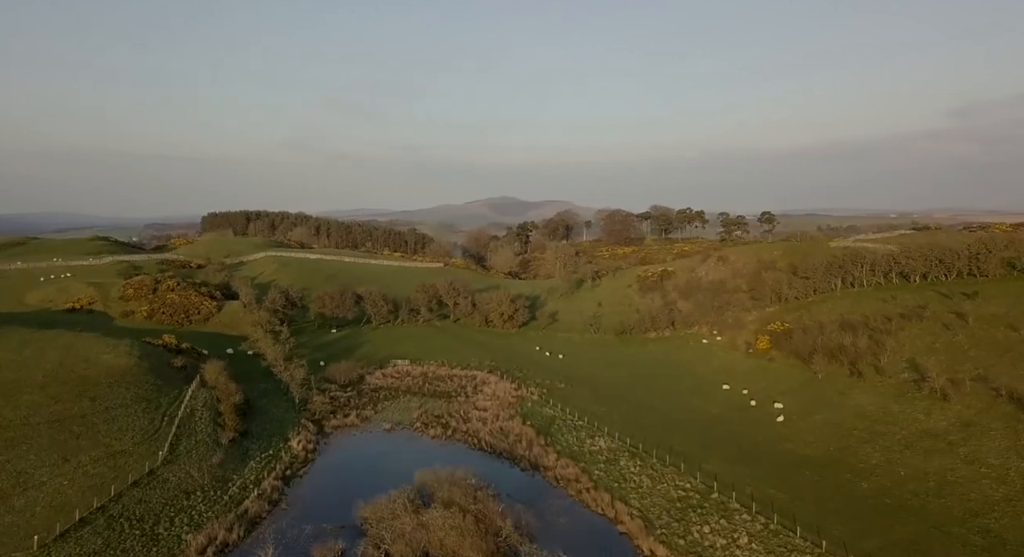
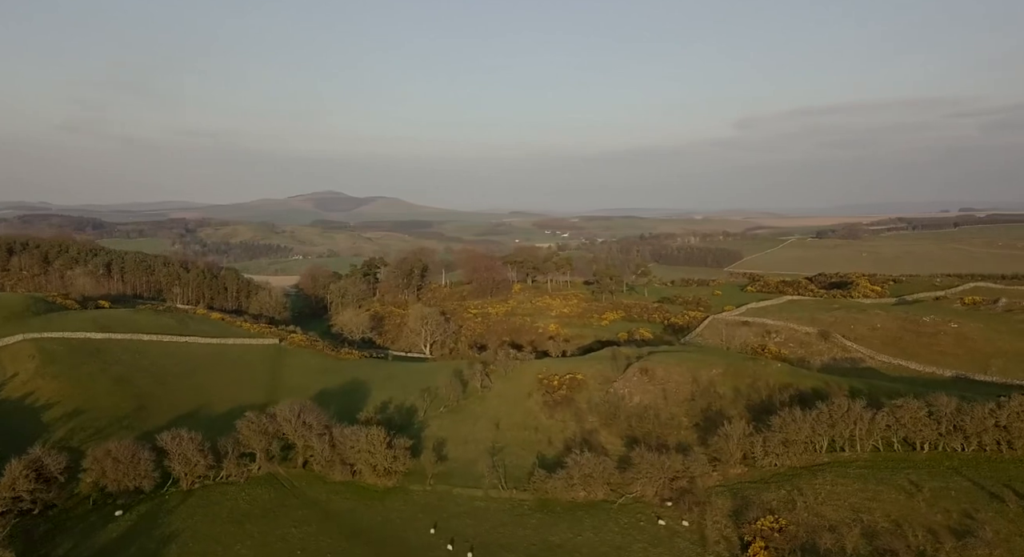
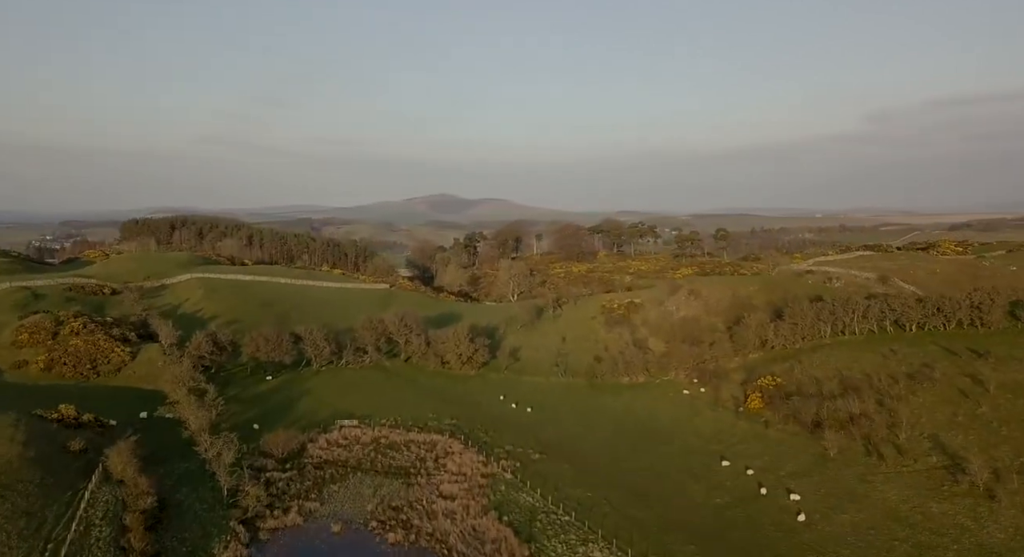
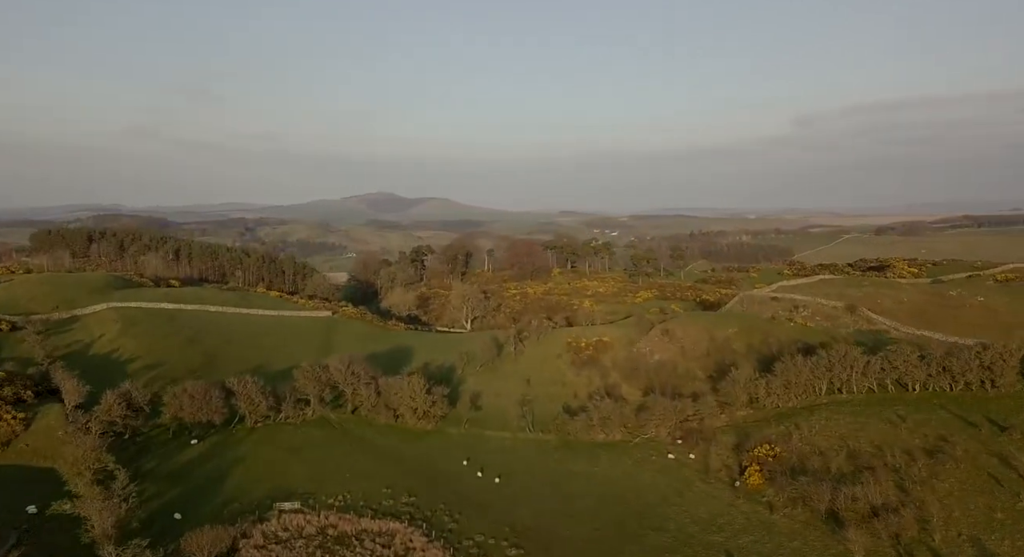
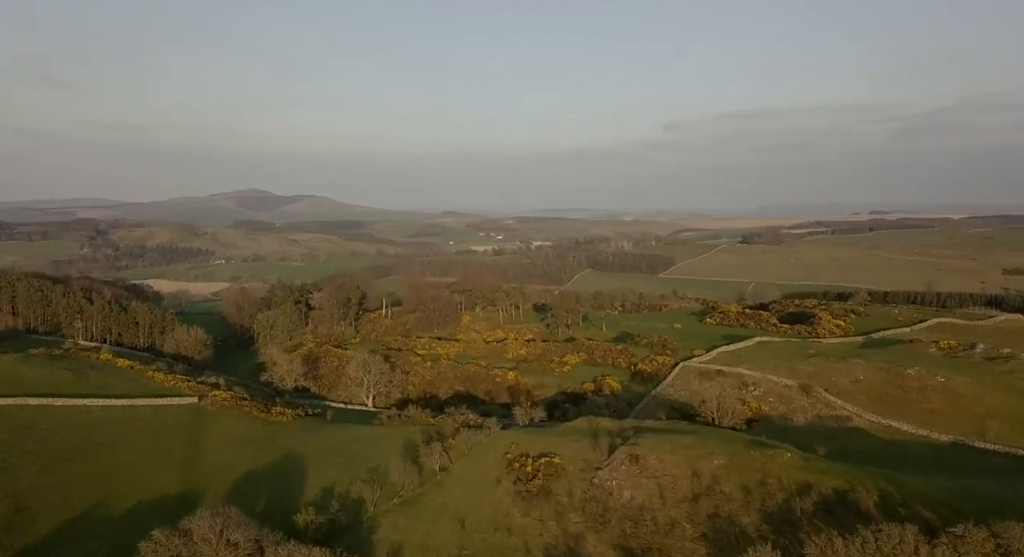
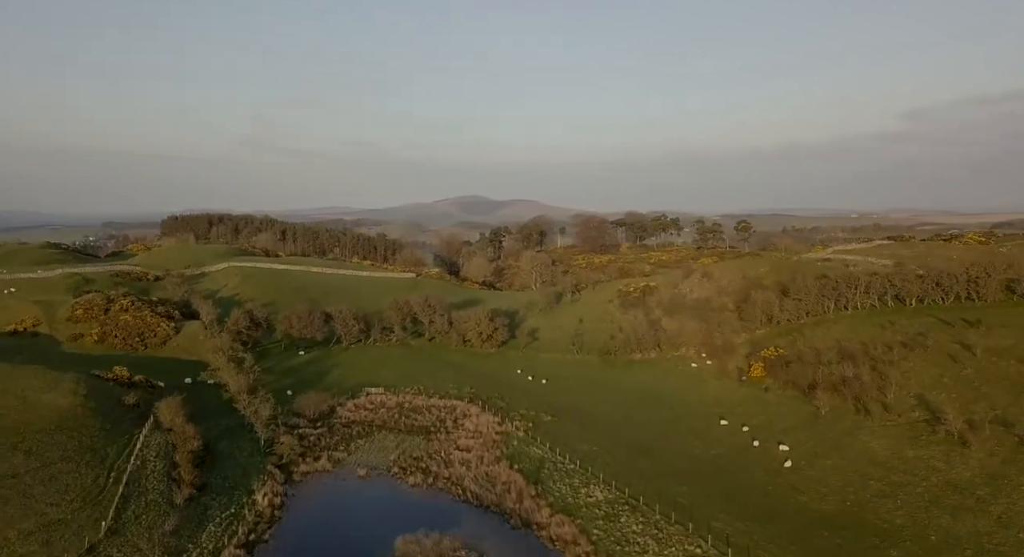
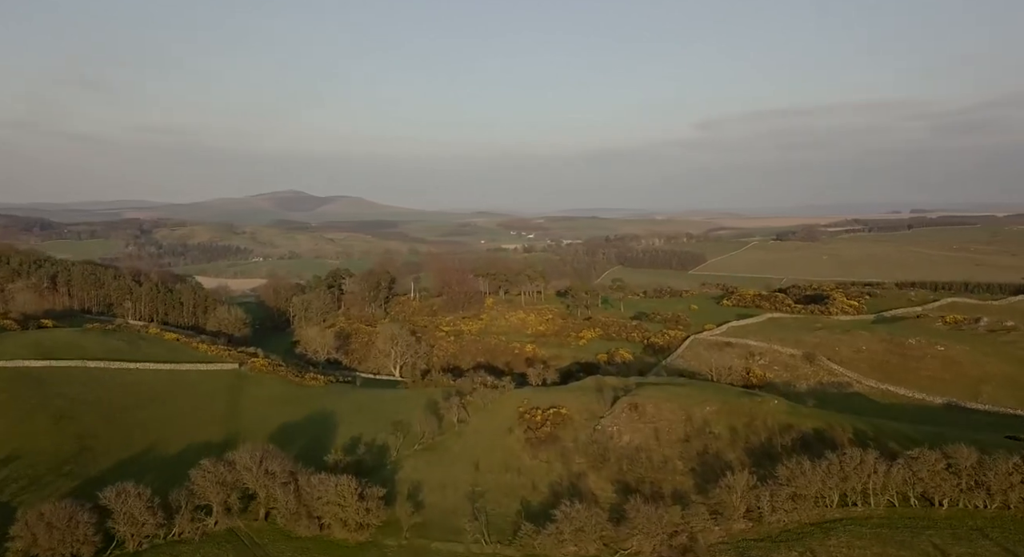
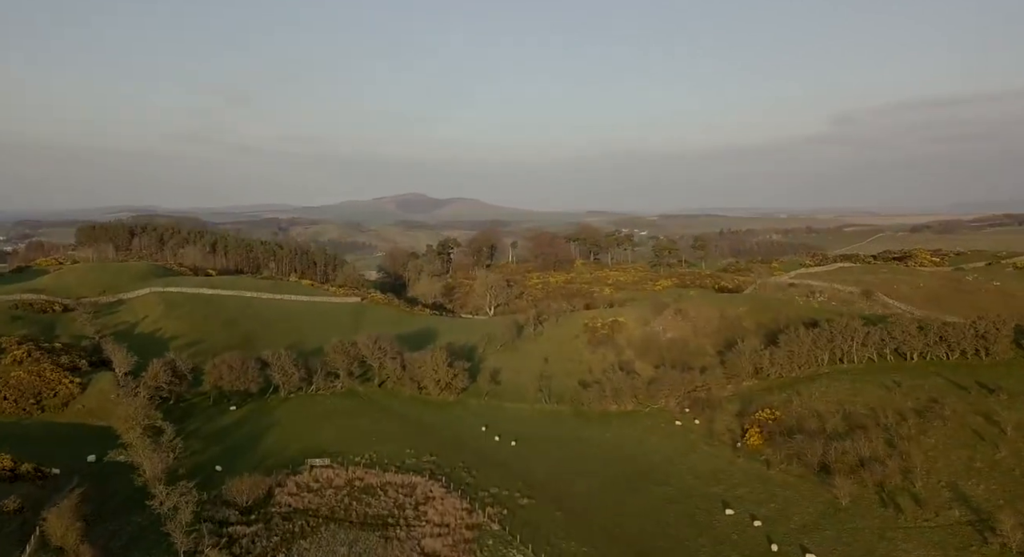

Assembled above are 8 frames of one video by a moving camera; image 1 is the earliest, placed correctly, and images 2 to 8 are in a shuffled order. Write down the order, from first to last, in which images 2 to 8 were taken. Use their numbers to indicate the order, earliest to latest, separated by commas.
6, 3, 8, 4, 2, 7, 5
